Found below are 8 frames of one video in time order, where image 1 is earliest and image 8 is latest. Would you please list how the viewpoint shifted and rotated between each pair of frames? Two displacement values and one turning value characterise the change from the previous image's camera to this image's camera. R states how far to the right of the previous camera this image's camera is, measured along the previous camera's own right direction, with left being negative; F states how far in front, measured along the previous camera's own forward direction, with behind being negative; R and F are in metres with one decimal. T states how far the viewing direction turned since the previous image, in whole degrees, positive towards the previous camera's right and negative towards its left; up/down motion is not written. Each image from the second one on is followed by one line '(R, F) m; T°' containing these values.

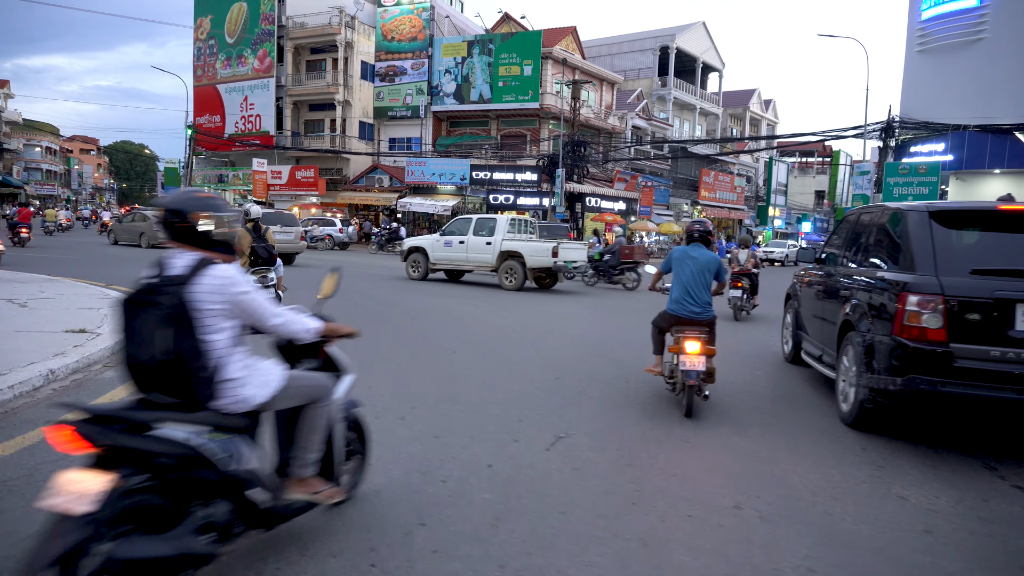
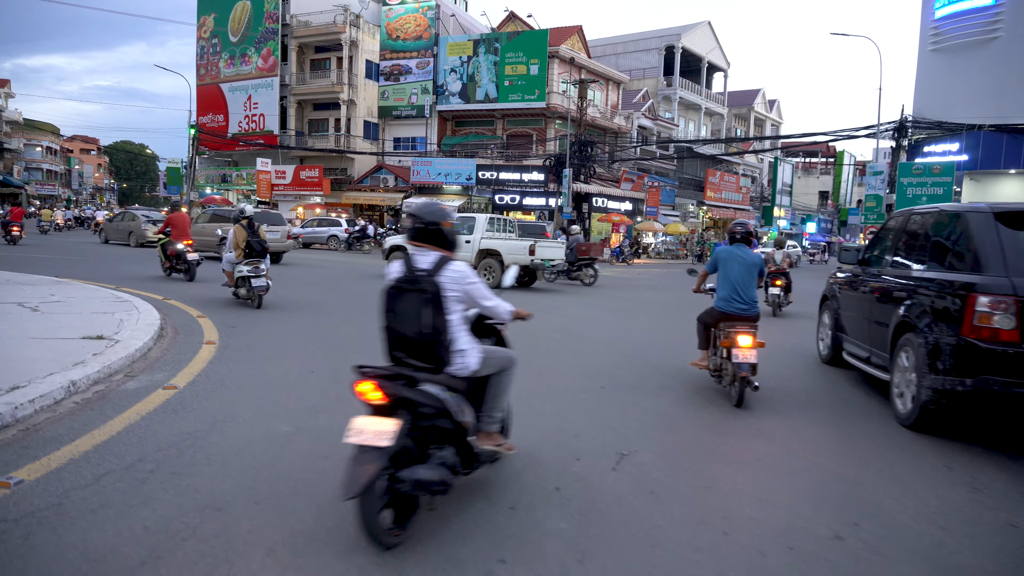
(-0.4, +0.4) m; 0°
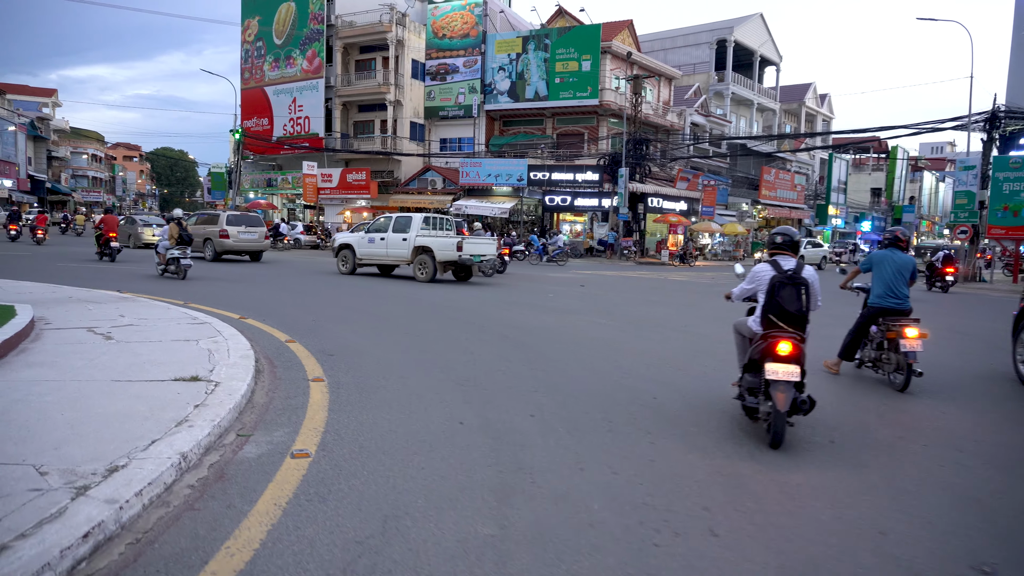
(-1.2, +1.4) m; -3°
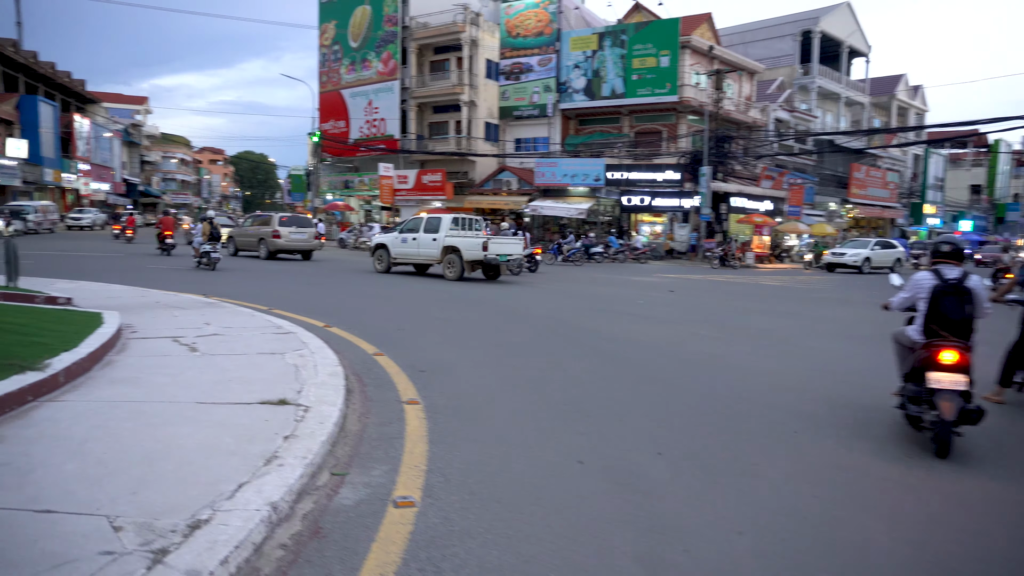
(-0.4, +0.7) m; -6°
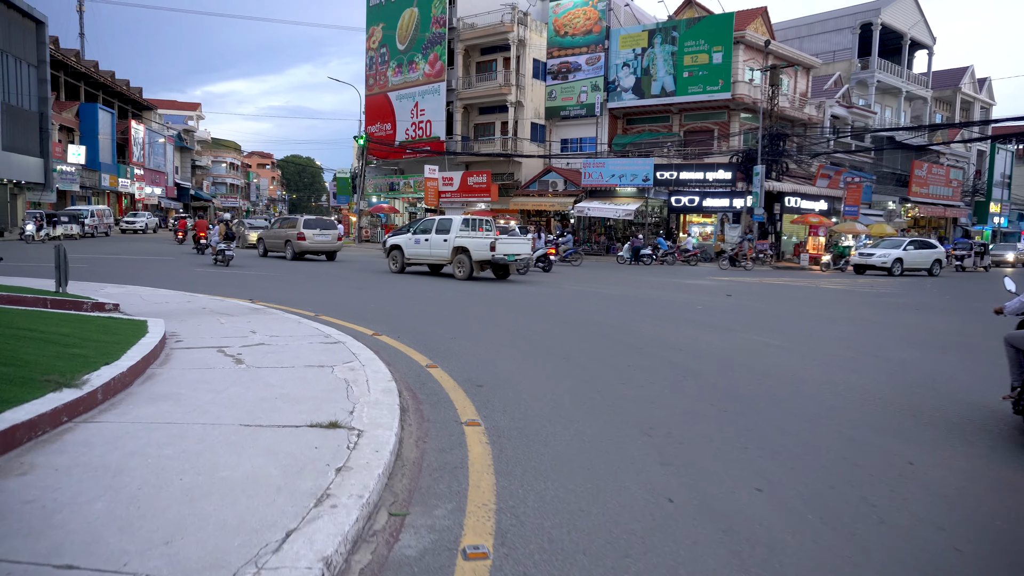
(-0.2, +0.5) m; -3°
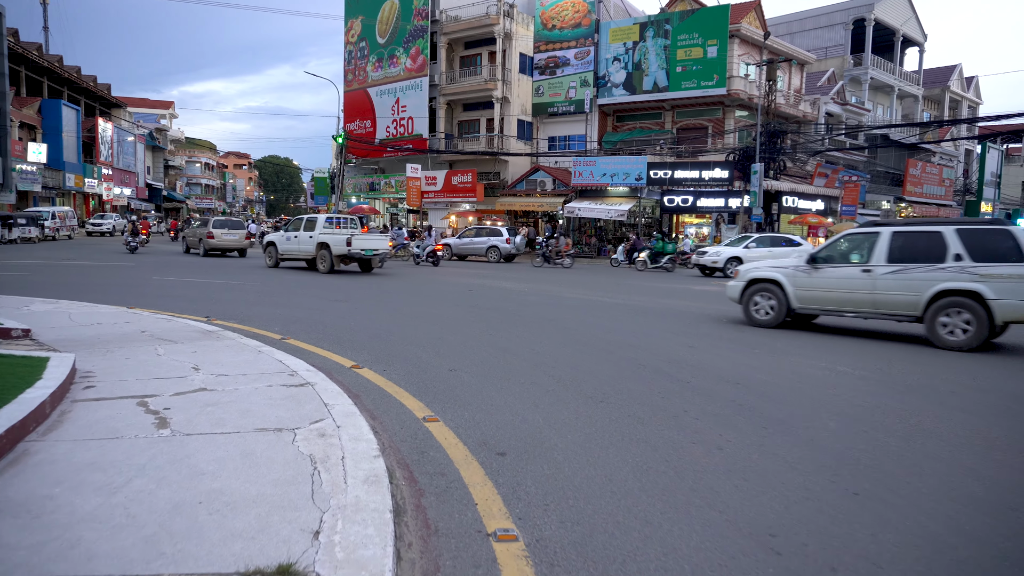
(-0.3, +1.8) m; +2°
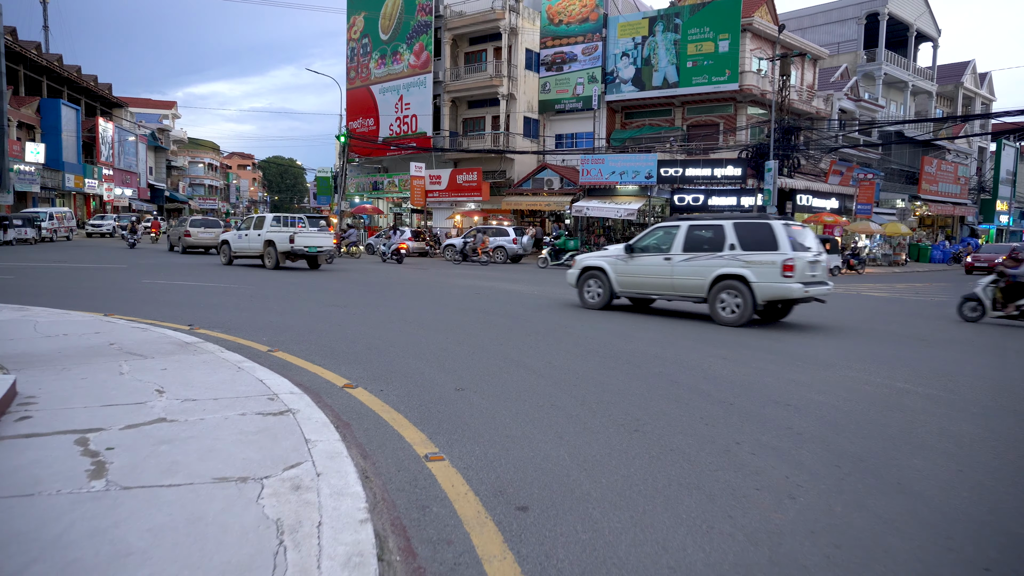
(-0.1, +0.9) m; 0°
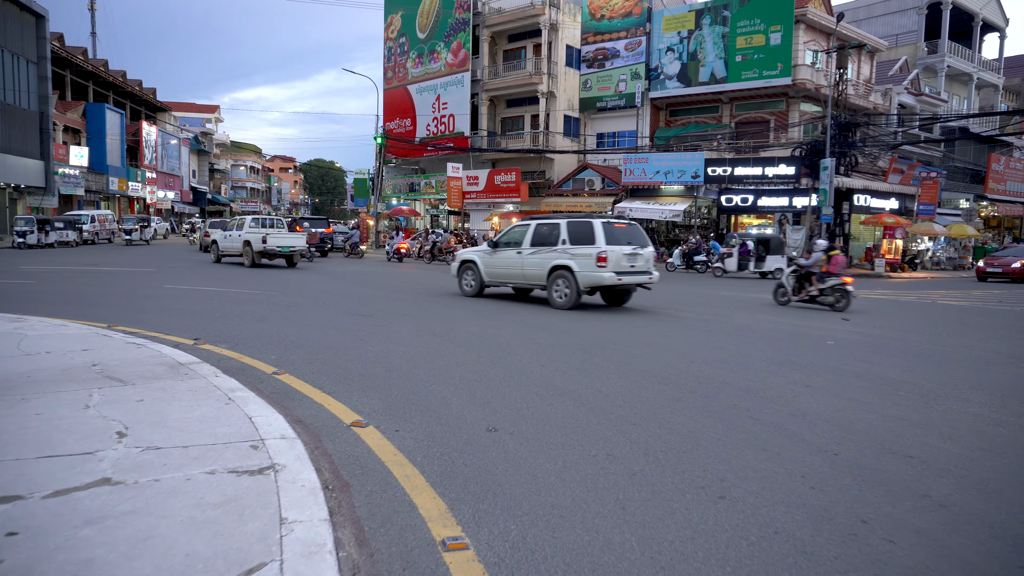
(-0.1, +1.2) m; -3°
